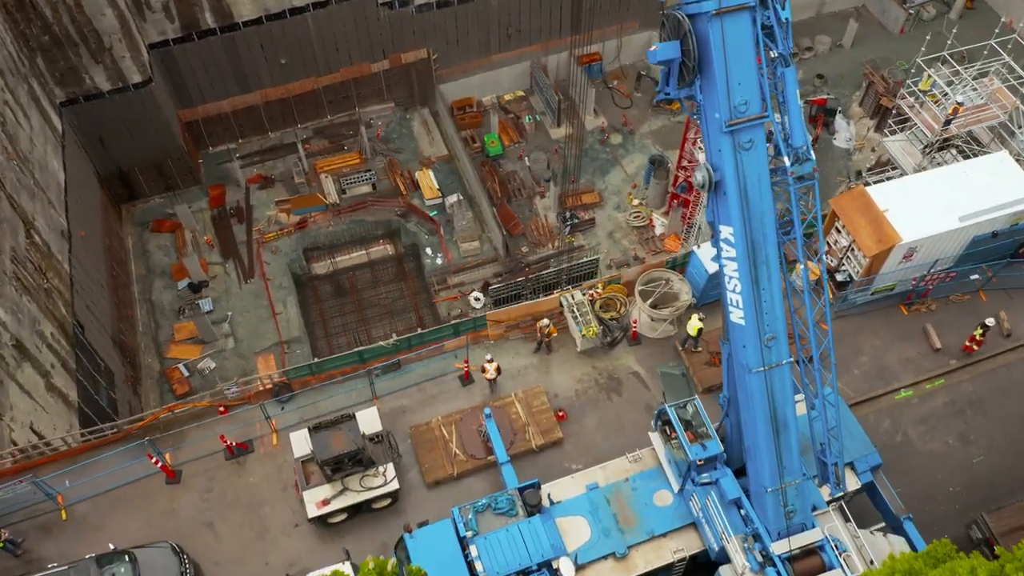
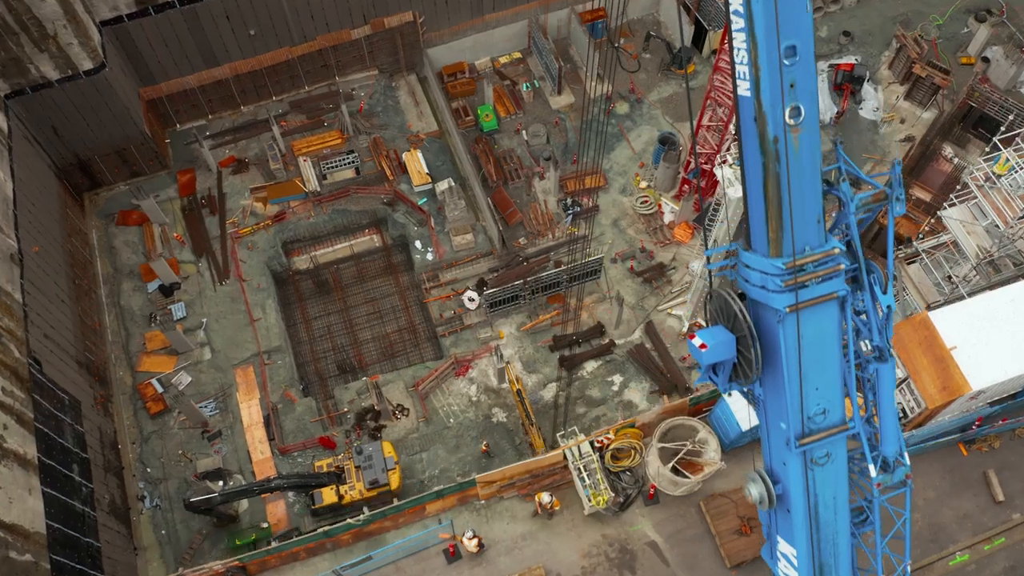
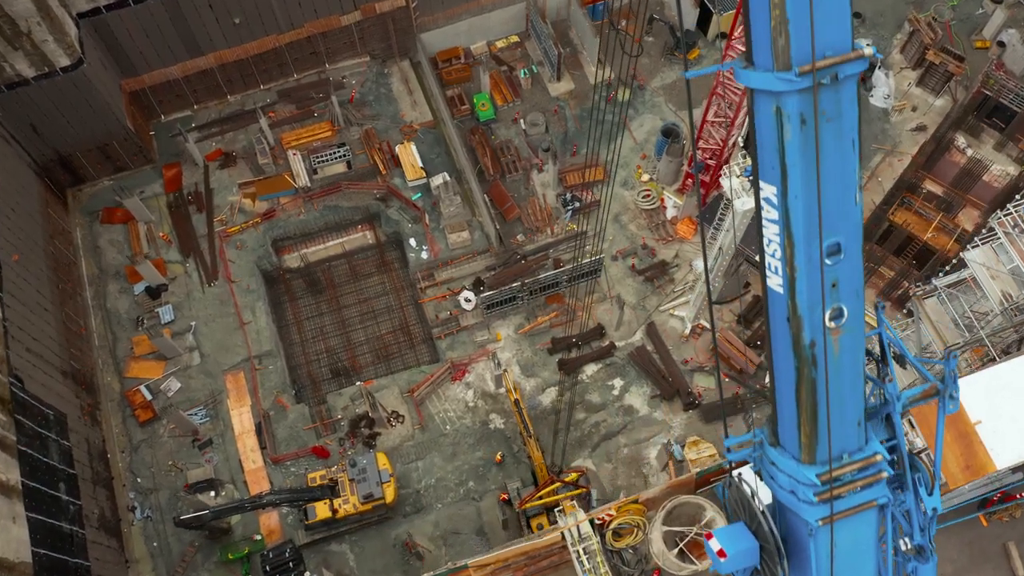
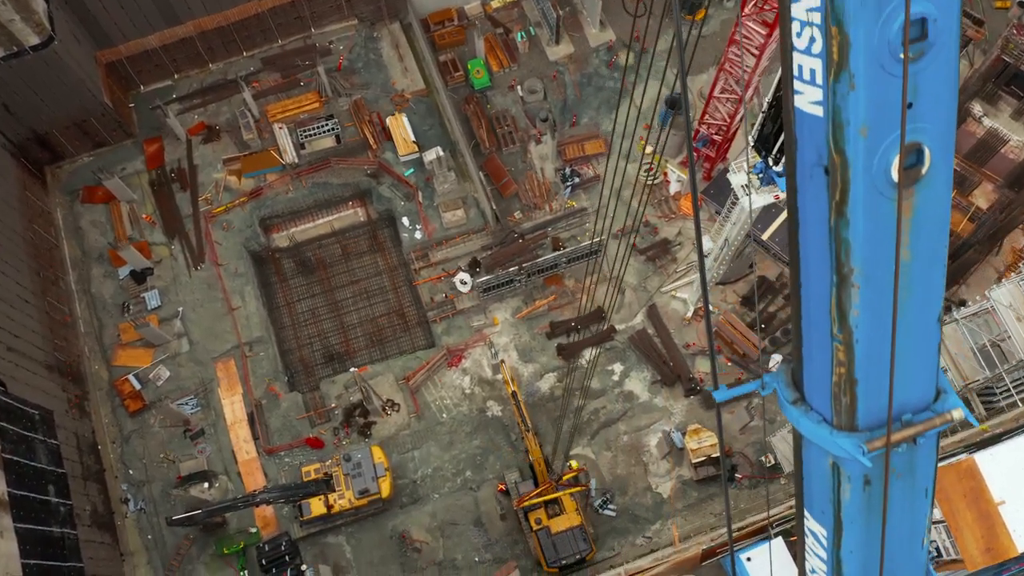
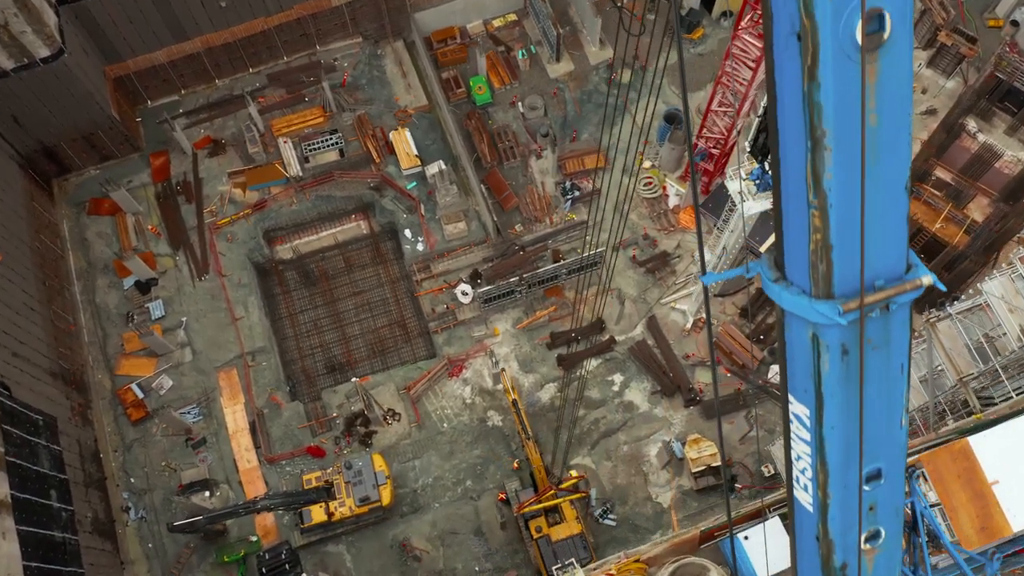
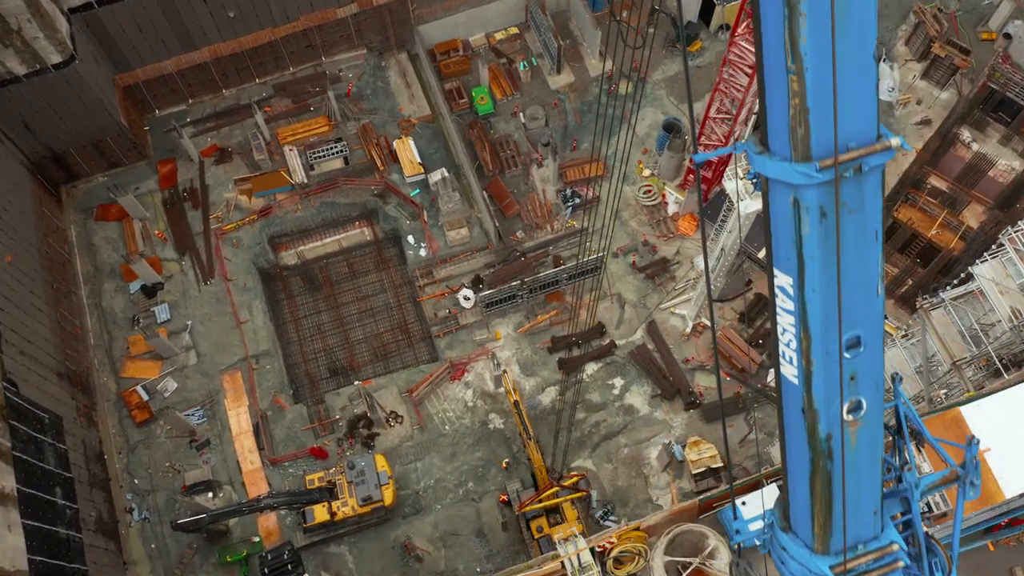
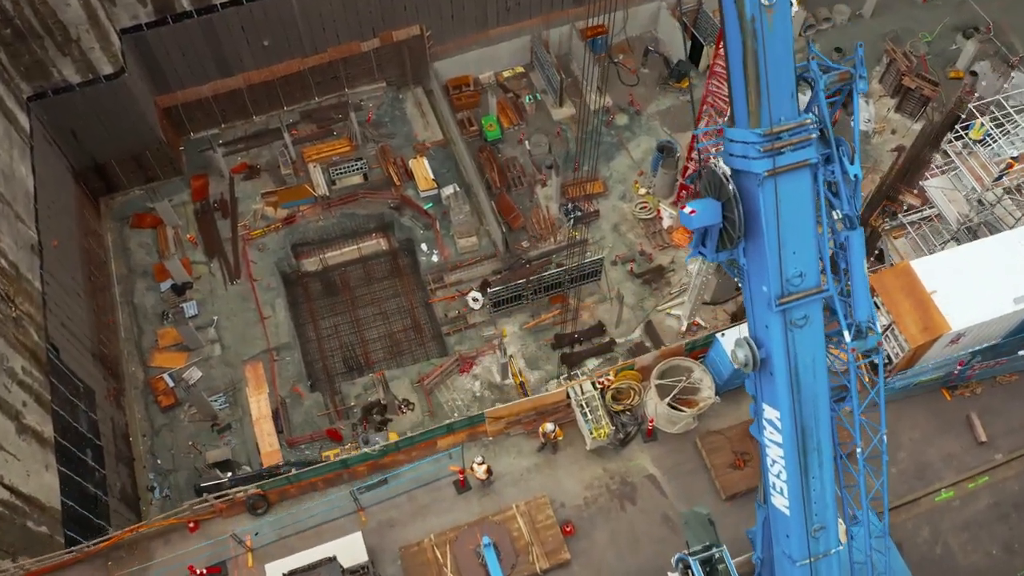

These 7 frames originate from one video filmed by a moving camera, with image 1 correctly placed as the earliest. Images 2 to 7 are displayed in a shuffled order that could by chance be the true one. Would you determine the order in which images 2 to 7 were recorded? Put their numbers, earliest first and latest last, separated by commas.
7, 2, 3, 6, 5, 4
